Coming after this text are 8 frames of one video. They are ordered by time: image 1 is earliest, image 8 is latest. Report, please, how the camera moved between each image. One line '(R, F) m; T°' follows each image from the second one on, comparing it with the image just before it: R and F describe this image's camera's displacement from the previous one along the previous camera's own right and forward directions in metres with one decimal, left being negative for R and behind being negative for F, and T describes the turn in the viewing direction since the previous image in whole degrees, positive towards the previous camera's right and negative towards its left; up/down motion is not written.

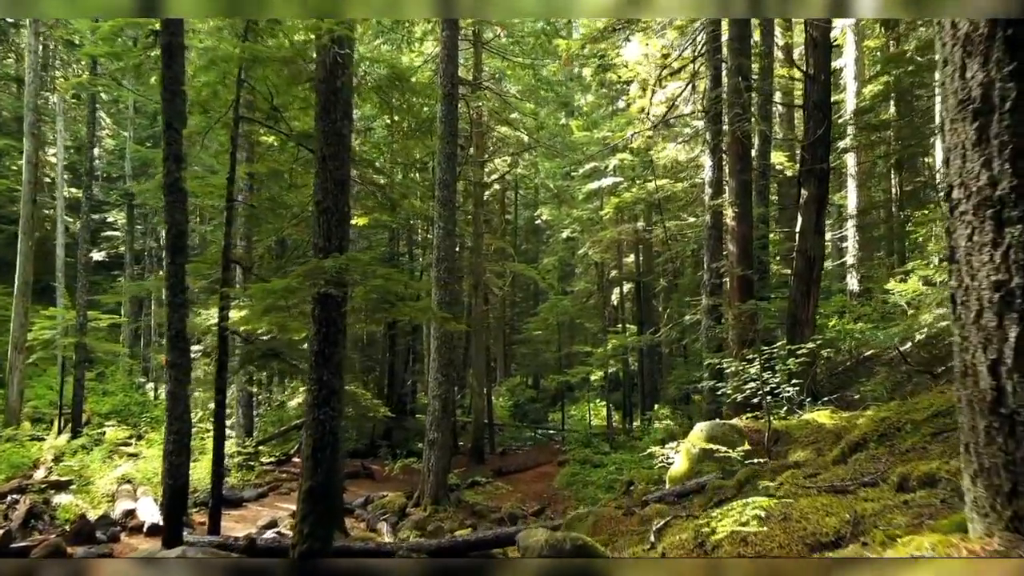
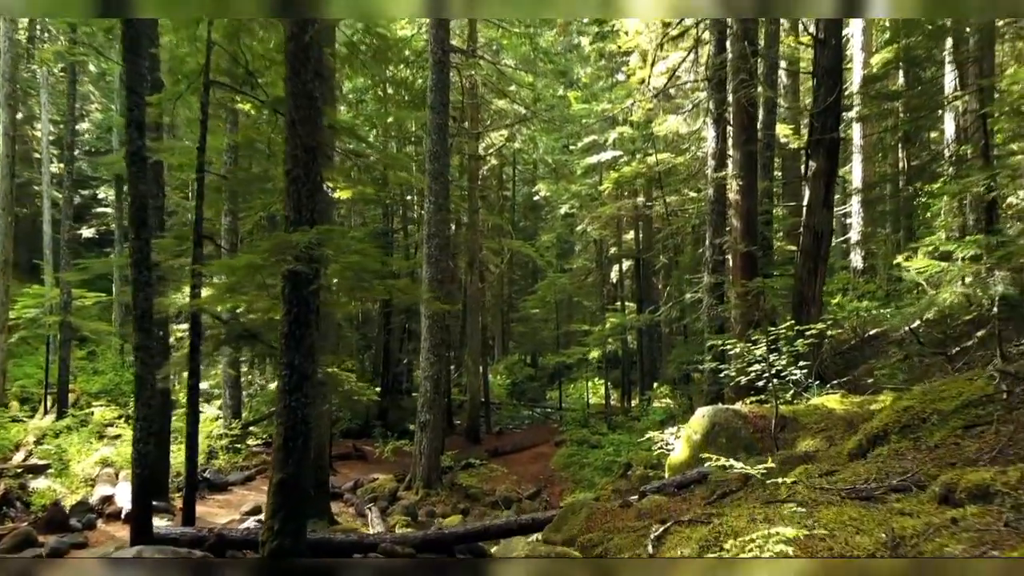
(+0.1, +0.4) m; 0°
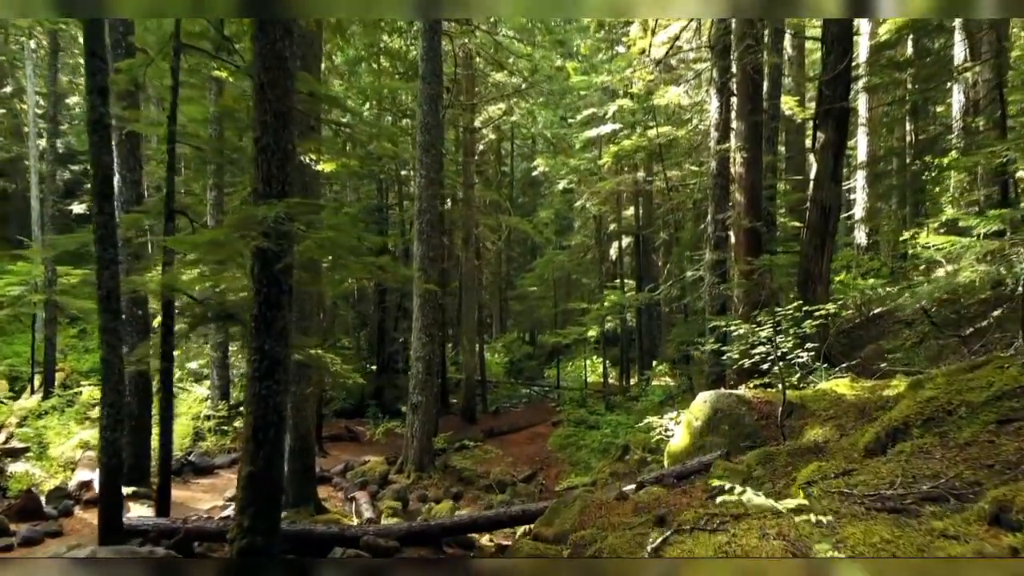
(+0.1, +0.3) m; 0°
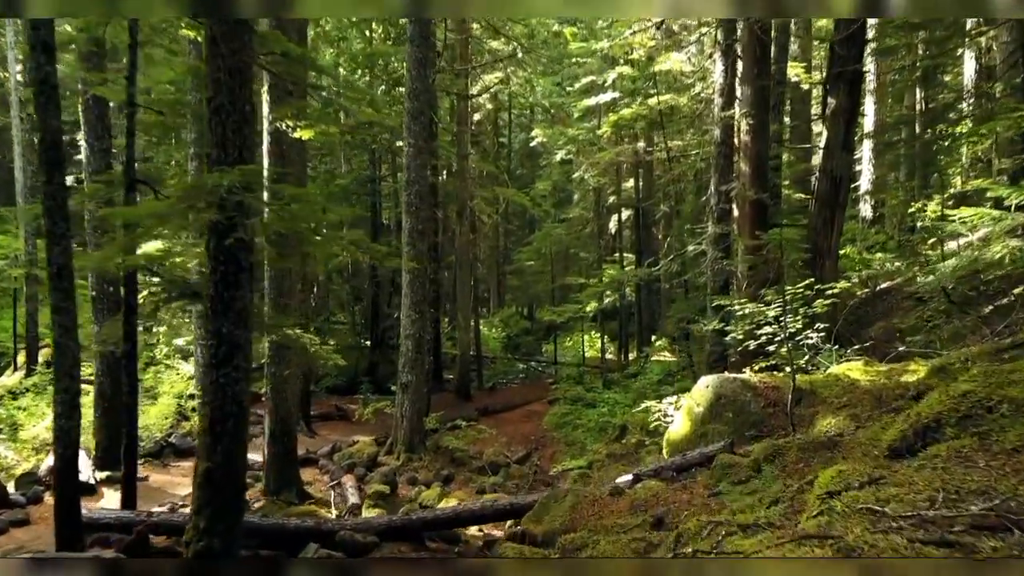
(+0.1, +0.4) m; 0°
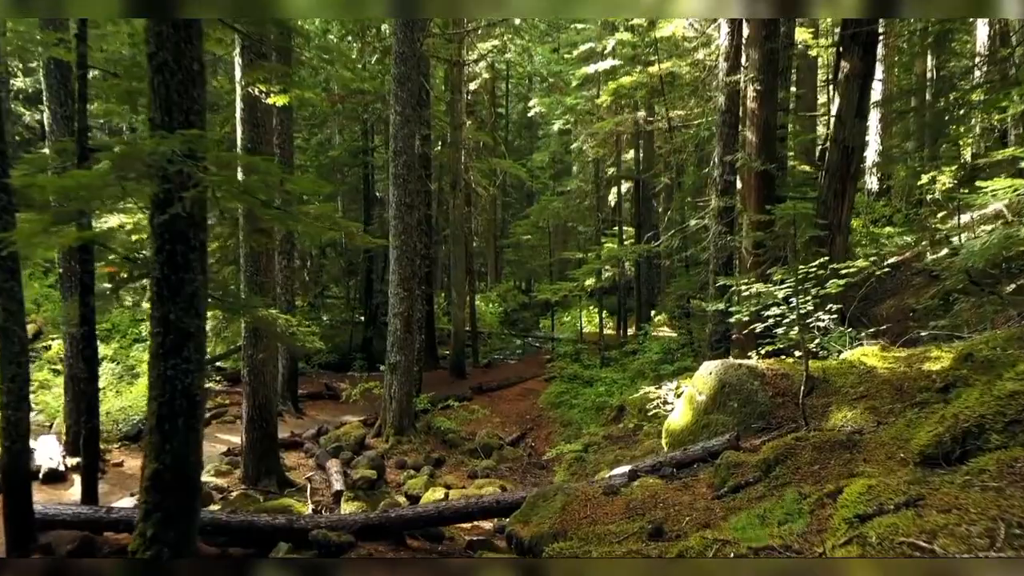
(+0.1, +0.4) m; 0°
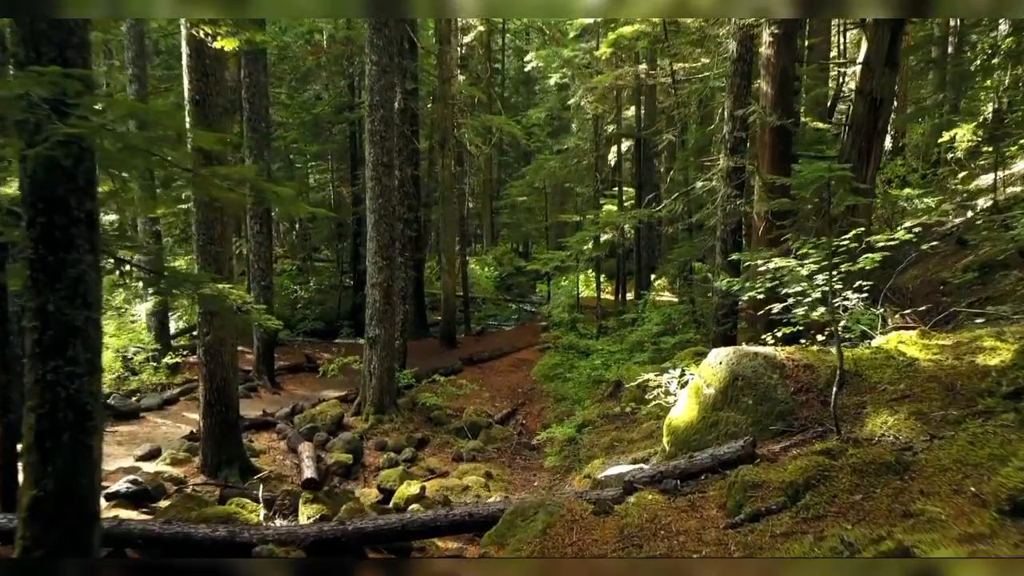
(+0.1, +0.7) m; 0°
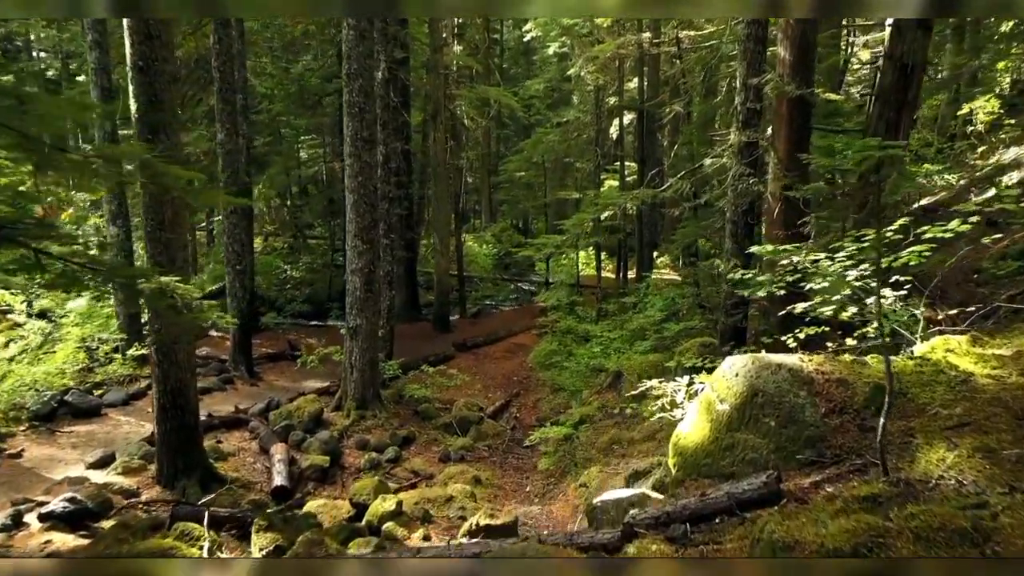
(+0.1, +0.6) m; 0°
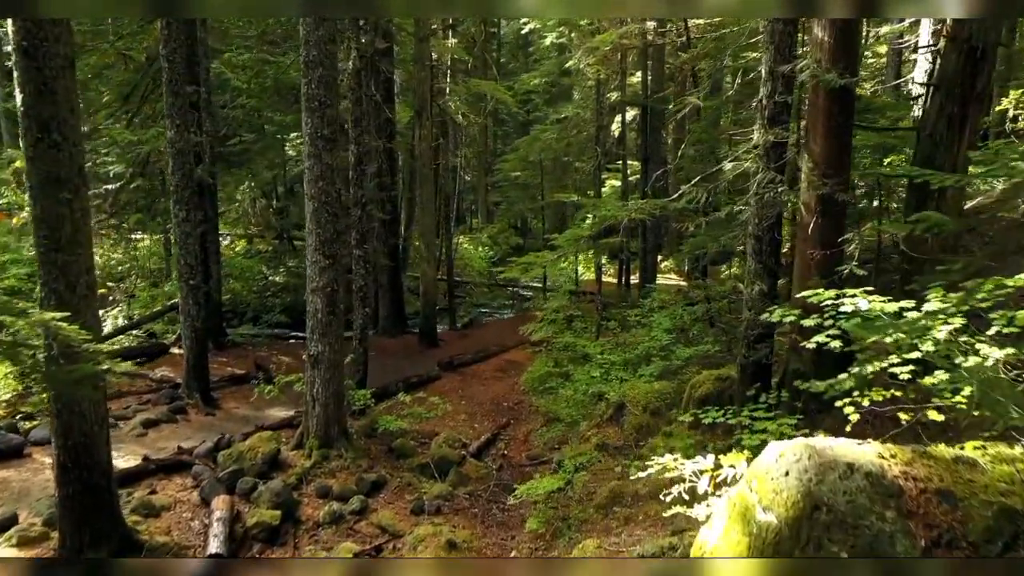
(+0.1, +1.0) m; 0°
